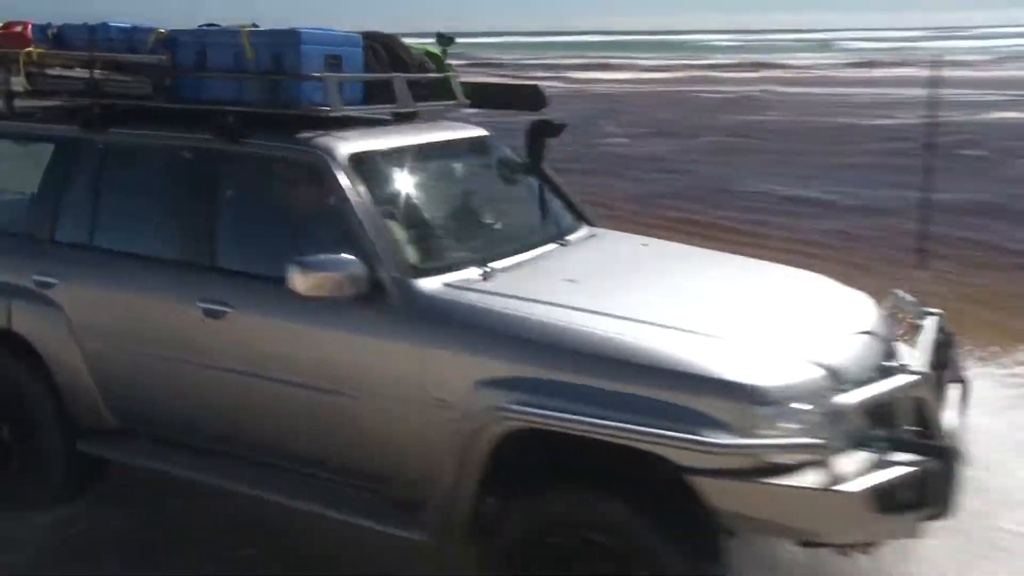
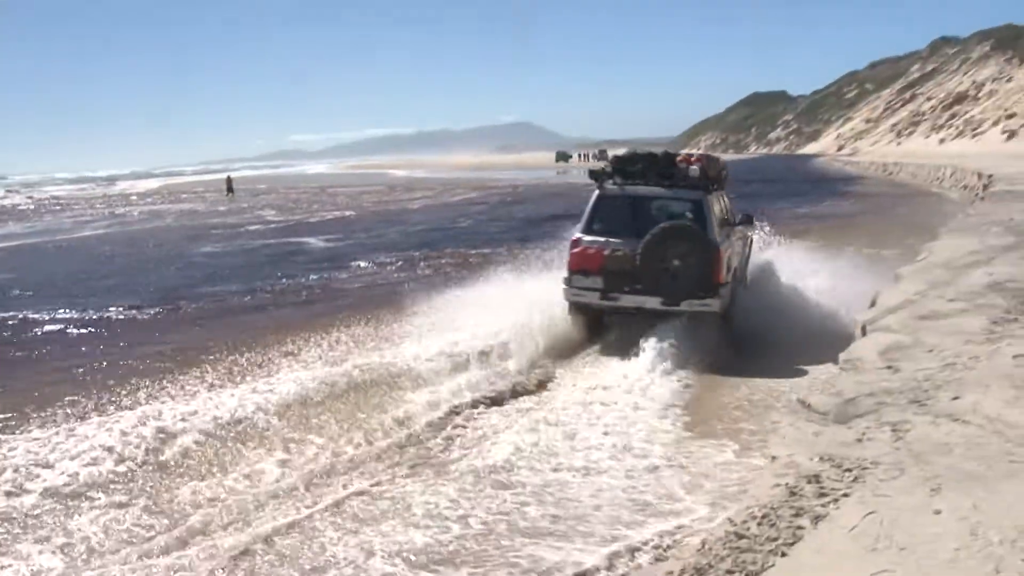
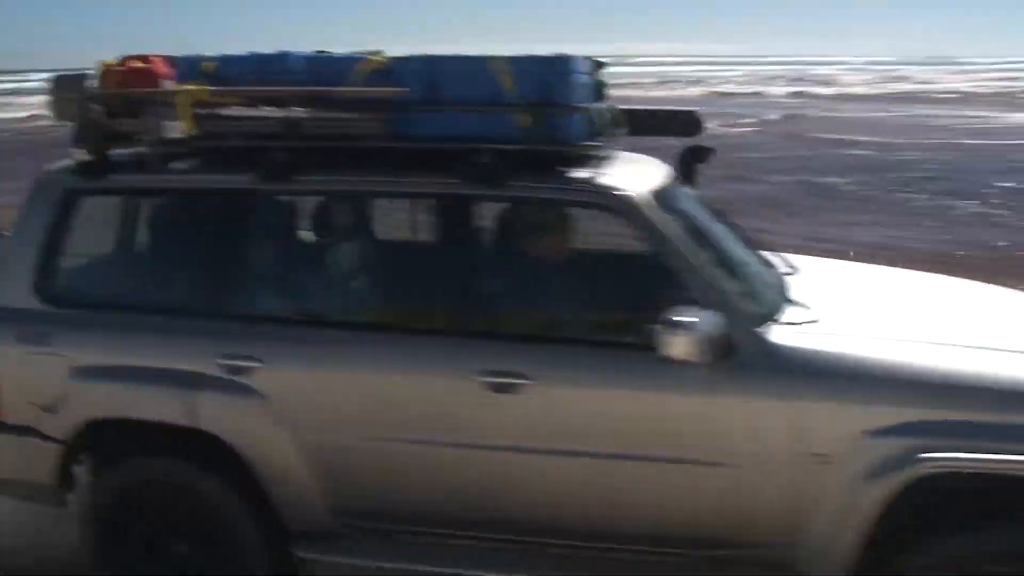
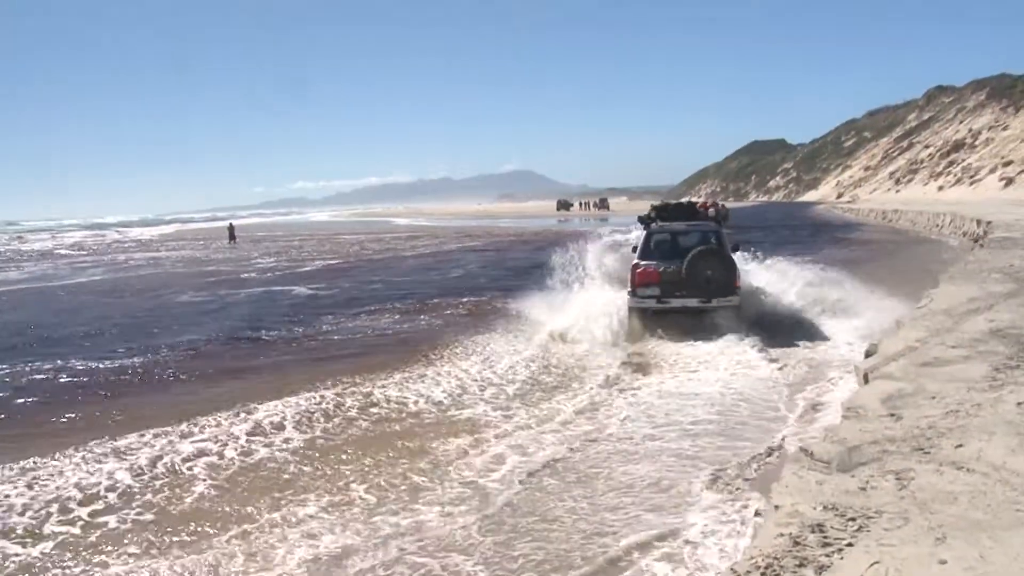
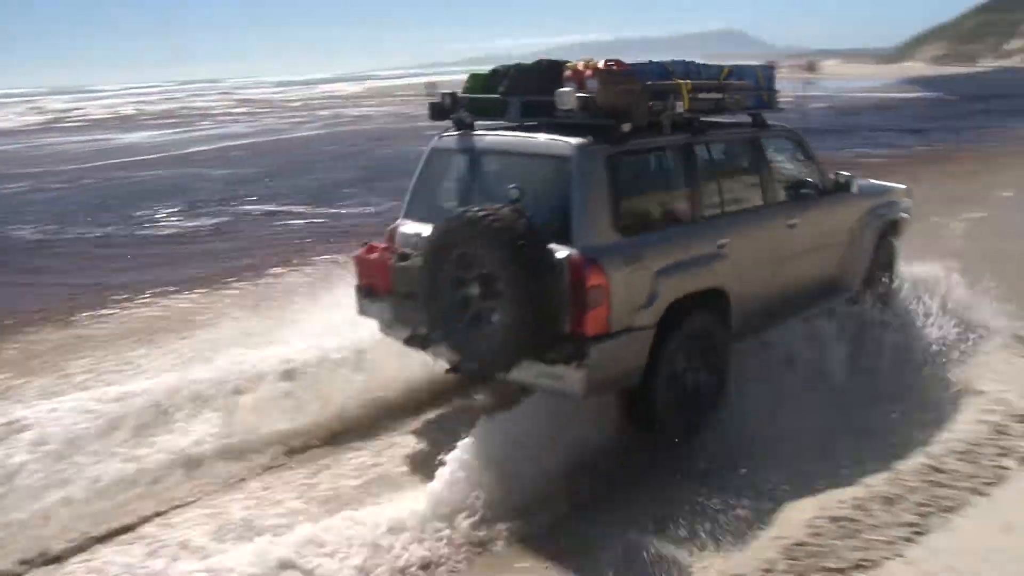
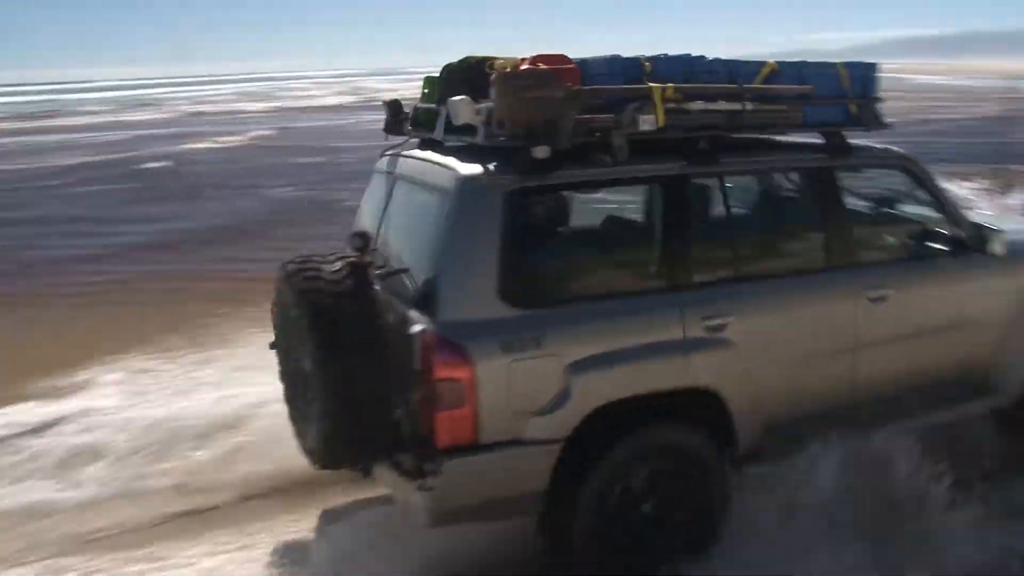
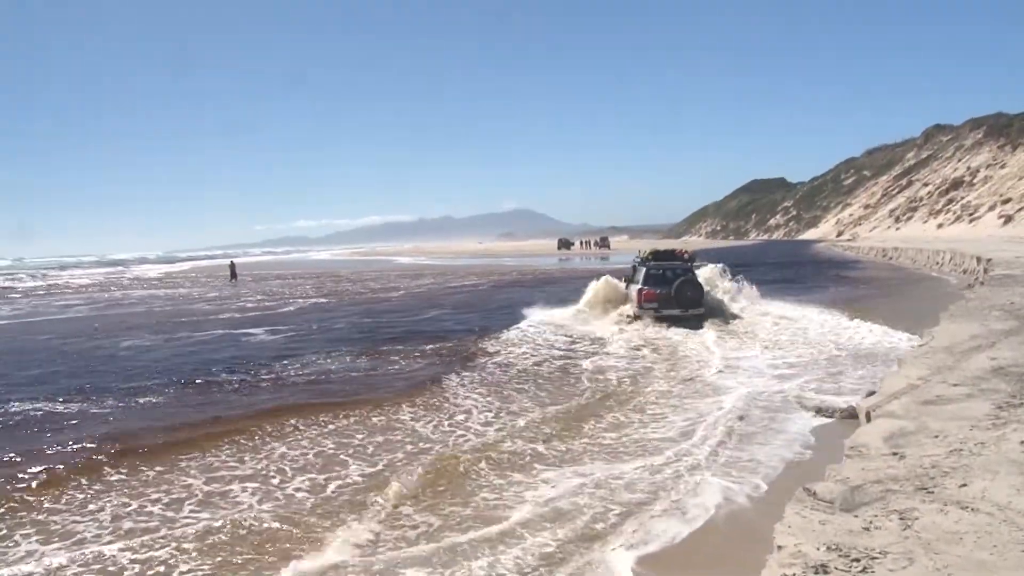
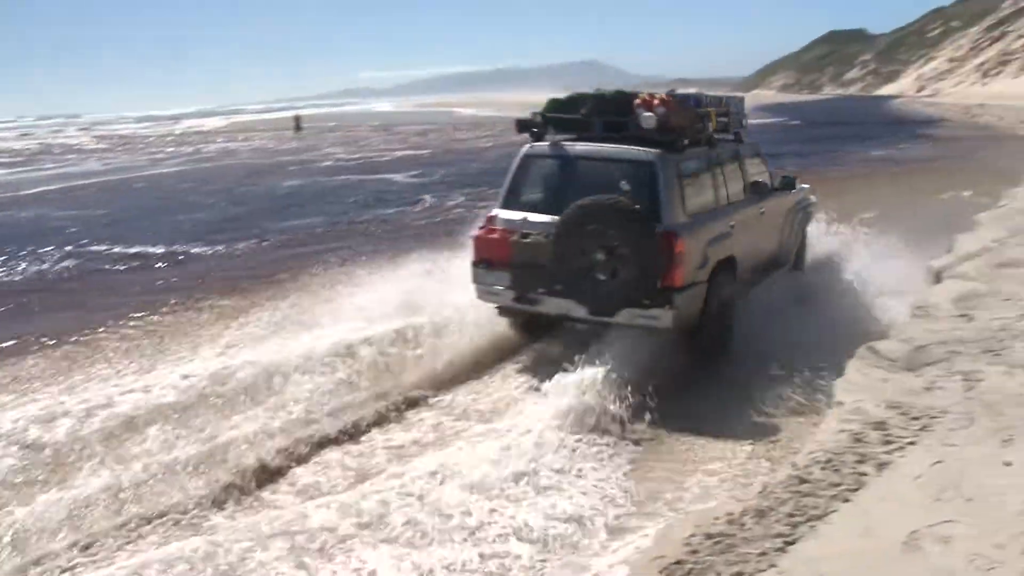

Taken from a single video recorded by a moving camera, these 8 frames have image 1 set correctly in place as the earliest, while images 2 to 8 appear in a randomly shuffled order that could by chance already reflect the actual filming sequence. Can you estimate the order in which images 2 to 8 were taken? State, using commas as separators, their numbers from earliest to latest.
3, 6, 5, 8, 2, 4, 7
